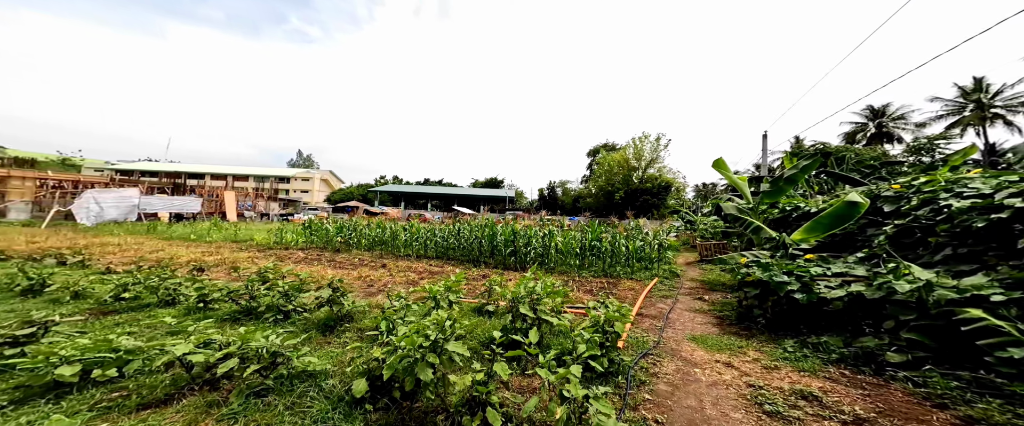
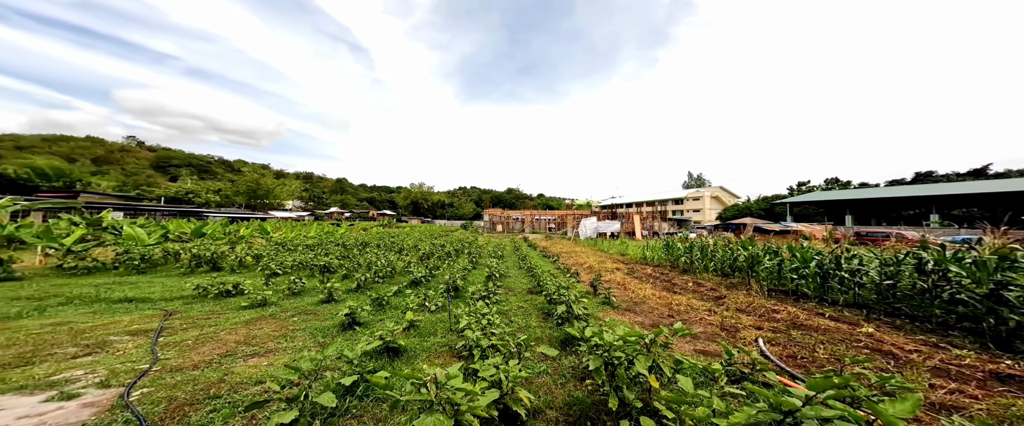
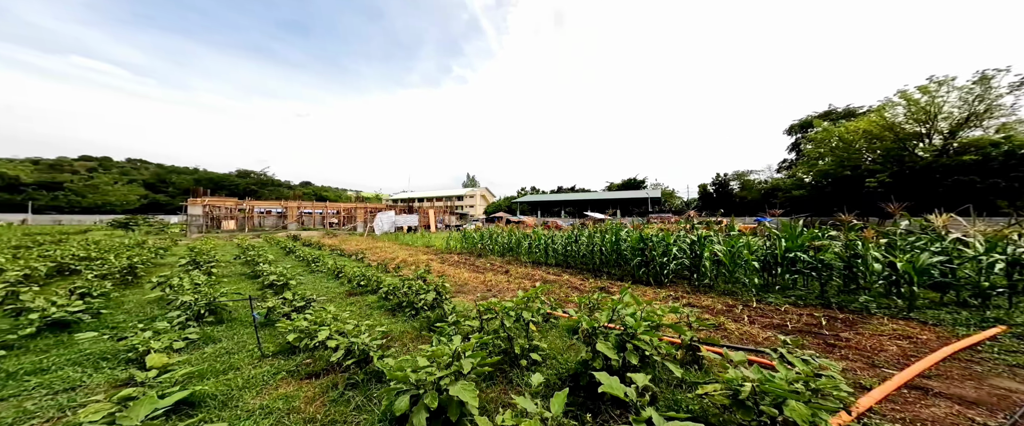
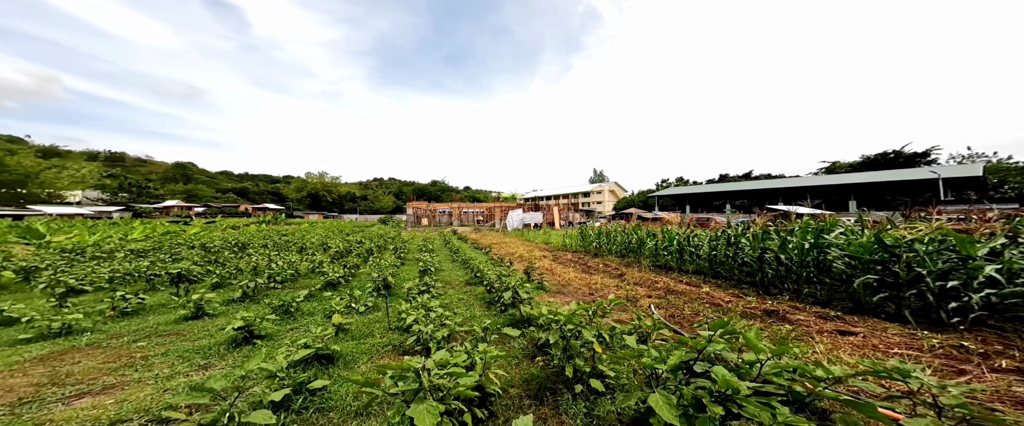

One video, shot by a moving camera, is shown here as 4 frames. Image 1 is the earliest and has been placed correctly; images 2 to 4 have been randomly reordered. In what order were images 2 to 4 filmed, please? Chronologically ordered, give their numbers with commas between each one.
3, 4, 2
